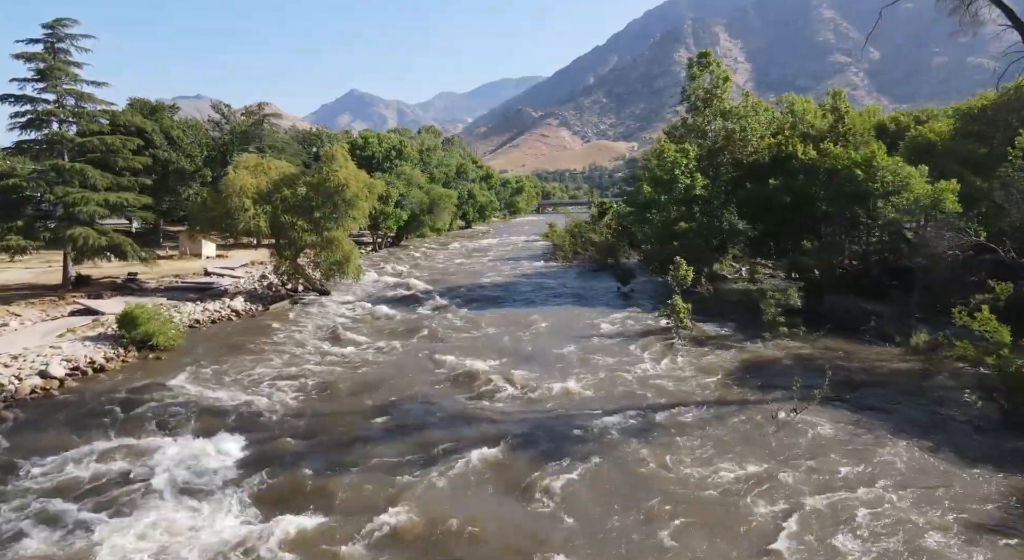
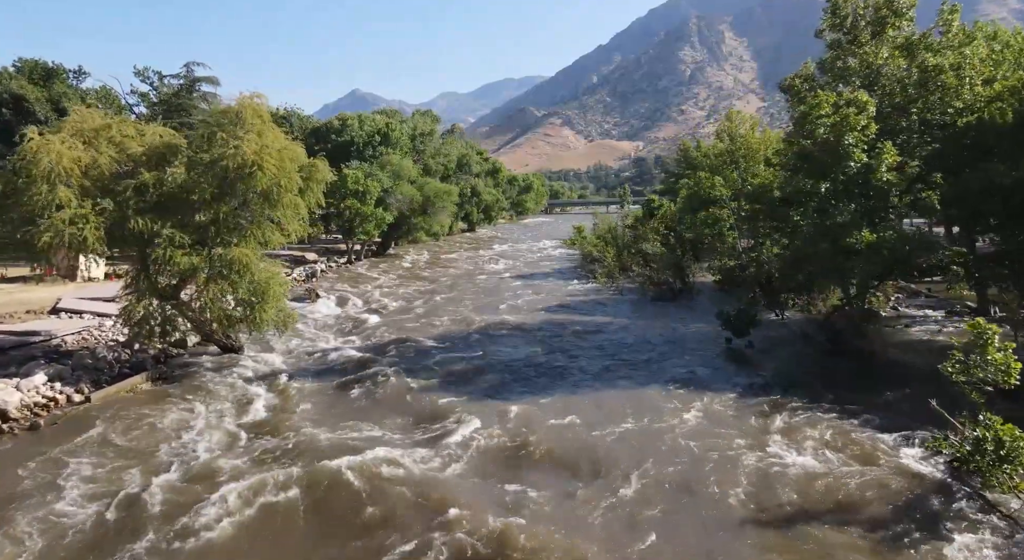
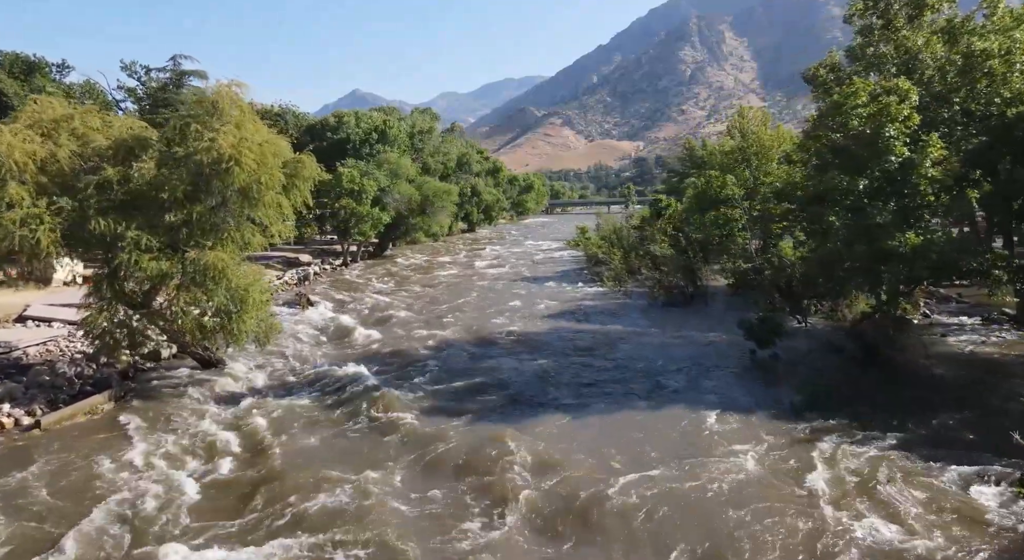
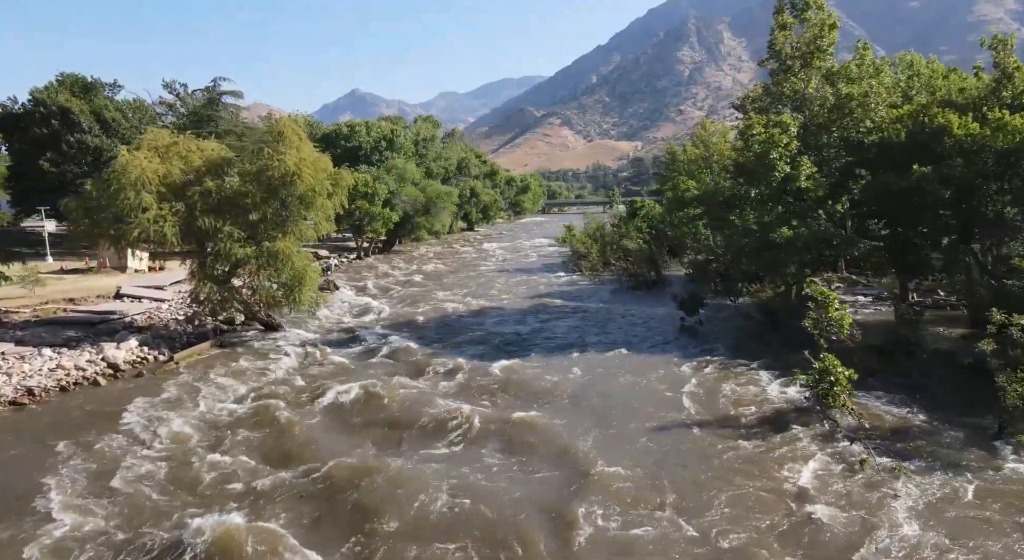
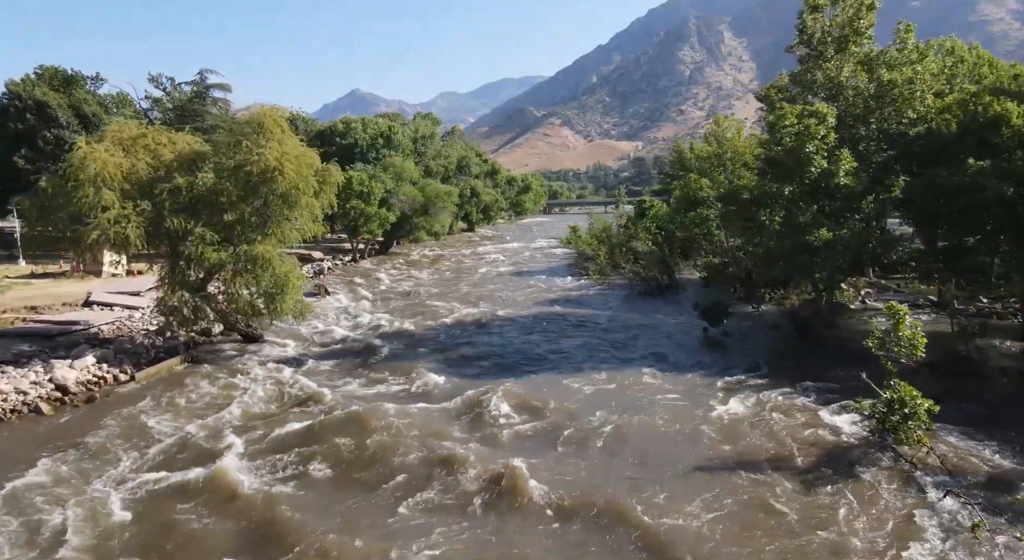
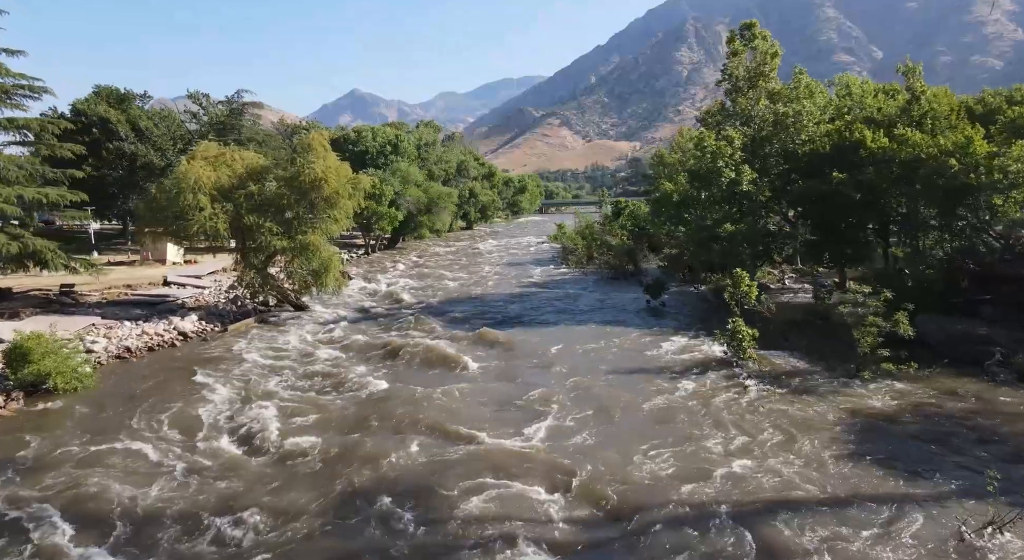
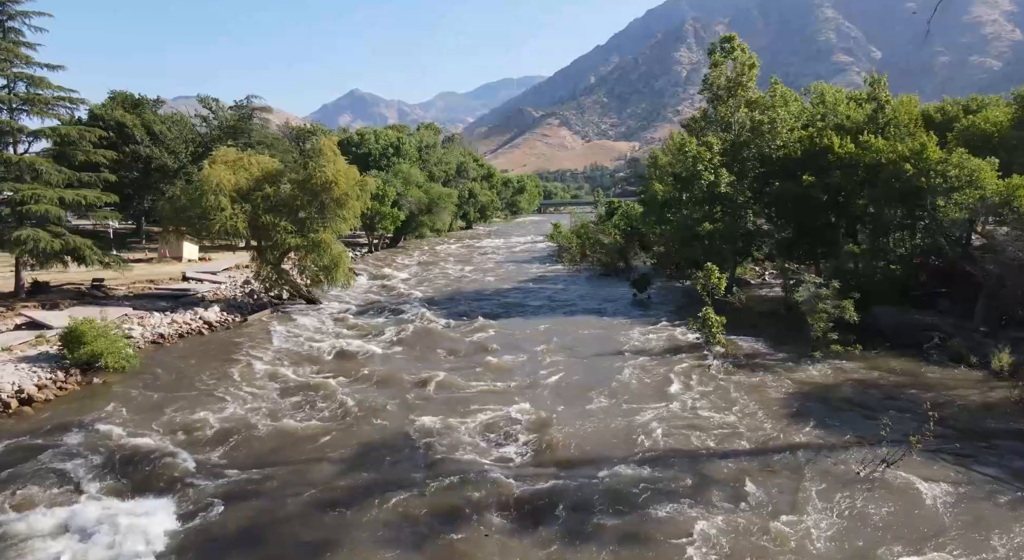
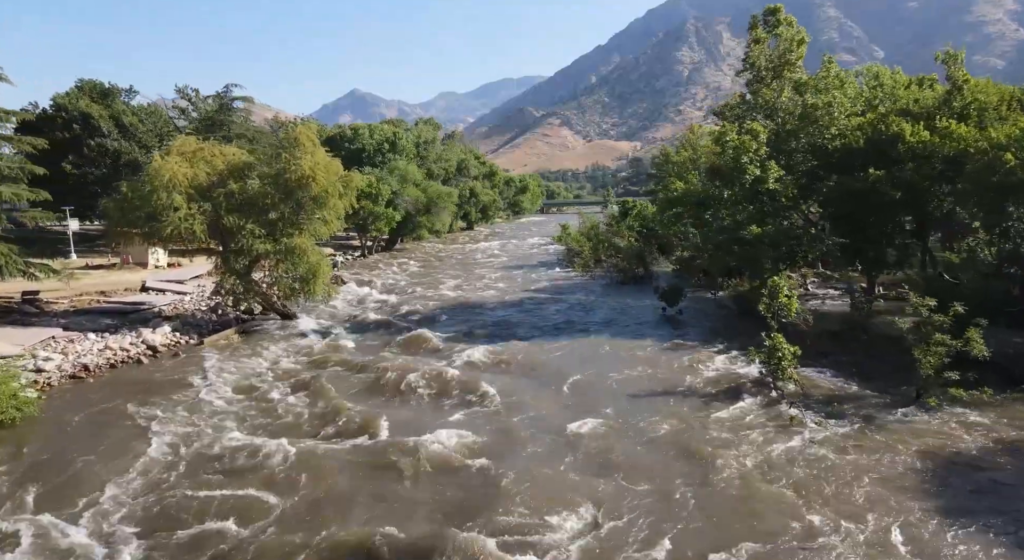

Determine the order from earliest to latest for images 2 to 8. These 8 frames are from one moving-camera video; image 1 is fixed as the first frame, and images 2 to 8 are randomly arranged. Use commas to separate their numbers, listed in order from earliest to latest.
7, 6, 8, 4, 5, 2, 3
